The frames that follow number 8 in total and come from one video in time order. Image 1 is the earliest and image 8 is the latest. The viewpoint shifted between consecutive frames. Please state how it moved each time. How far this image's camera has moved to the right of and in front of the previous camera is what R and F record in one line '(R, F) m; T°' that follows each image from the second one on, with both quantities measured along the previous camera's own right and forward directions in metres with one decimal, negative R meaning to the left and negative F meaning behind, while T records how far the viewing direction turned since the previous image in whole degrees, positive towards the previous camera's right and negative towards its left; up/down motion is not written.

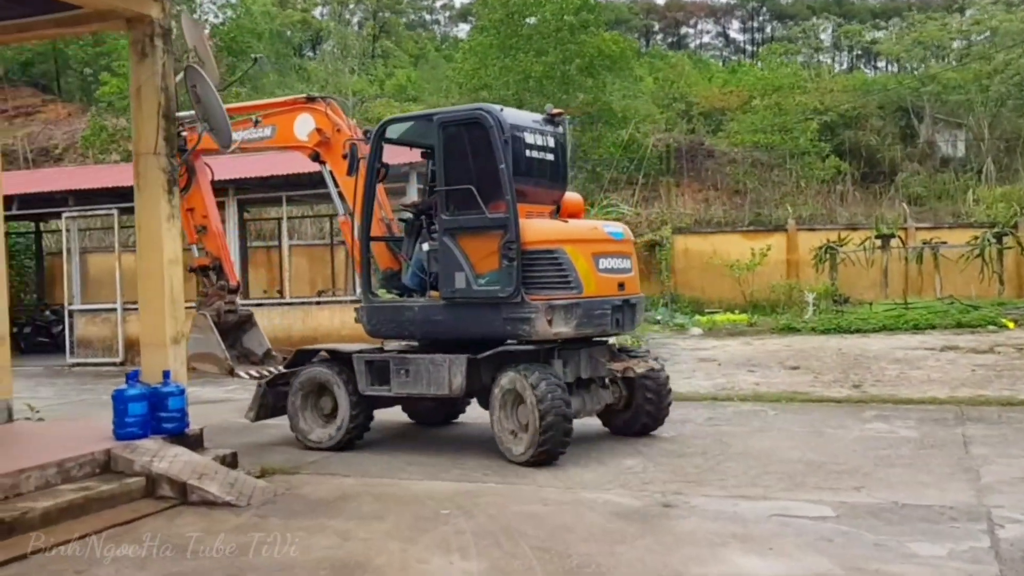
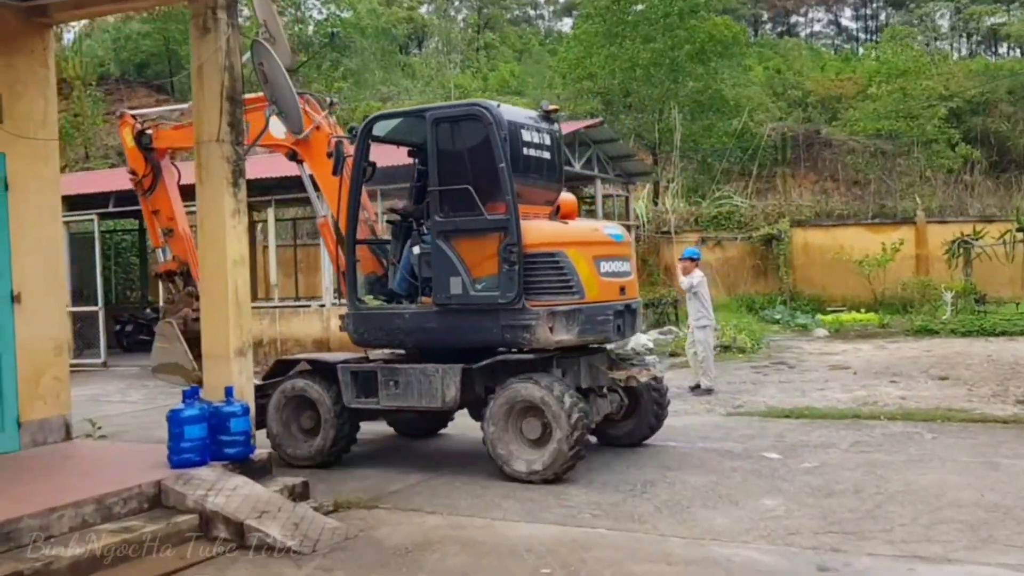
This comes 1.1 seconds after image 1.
(-0.1, +1.2) m; -6°
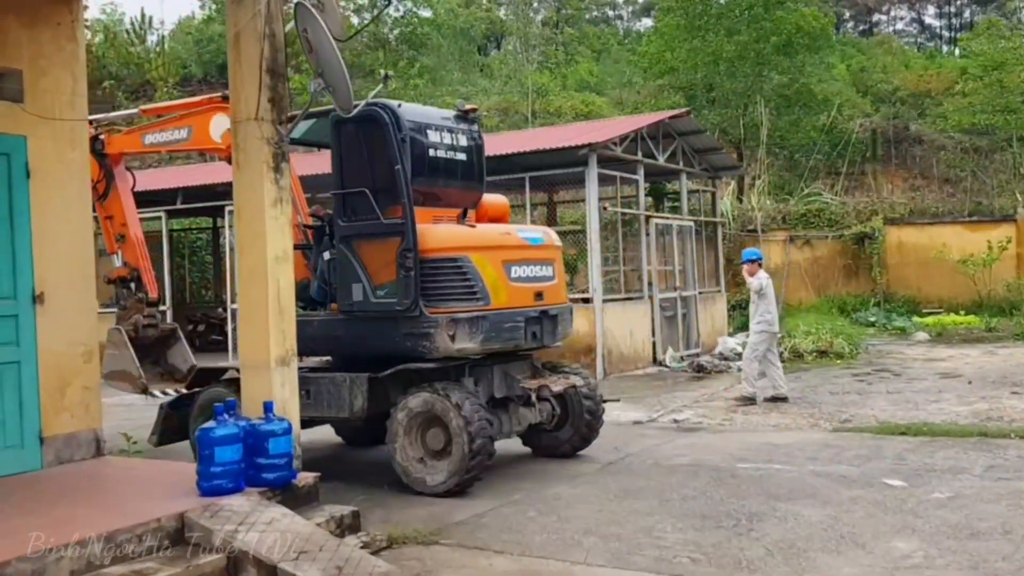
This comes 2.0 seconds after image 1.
(0.0, +1.0) m; -4°
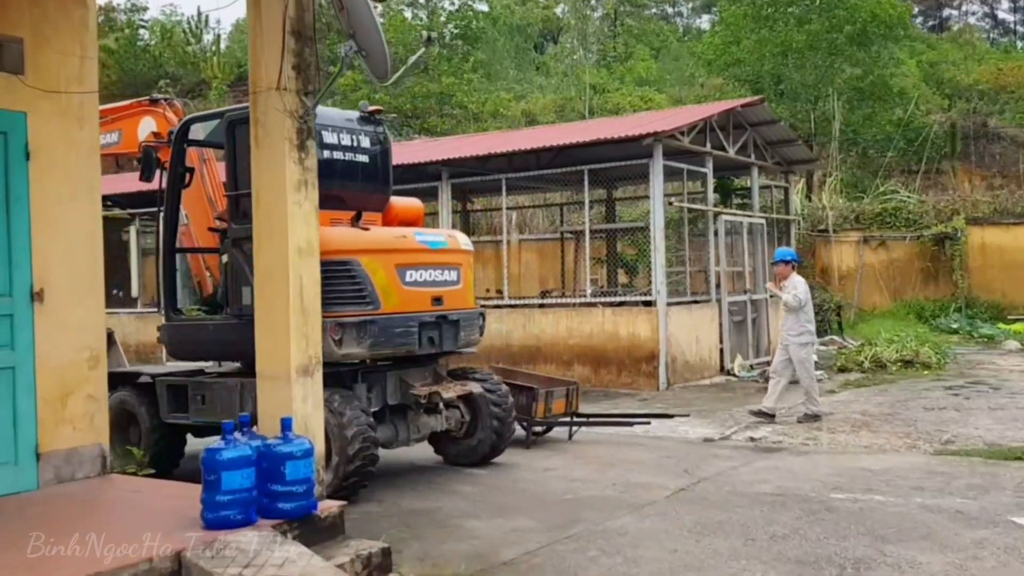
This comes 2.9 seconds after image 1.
(0.0, +0.9) m; -3°
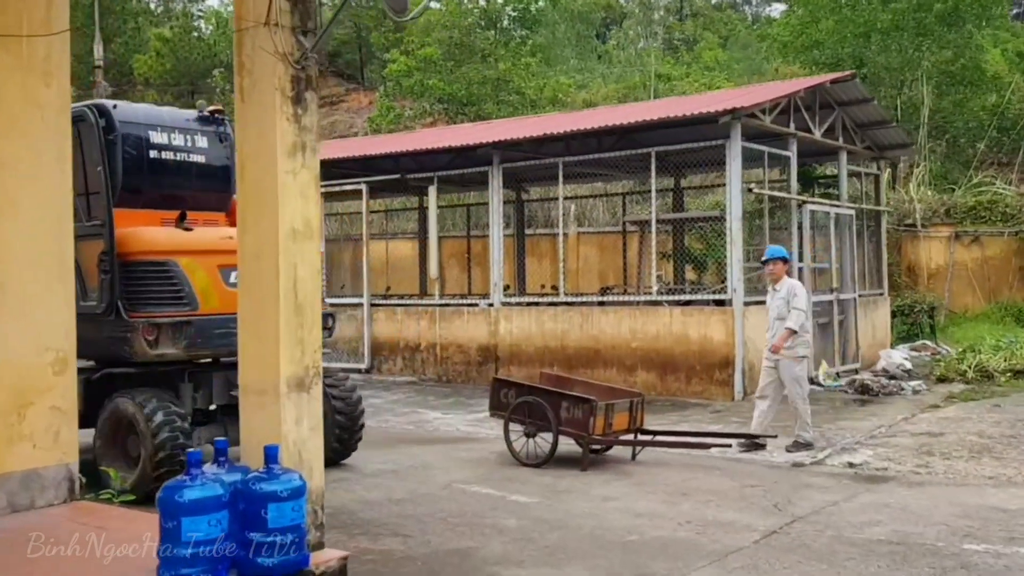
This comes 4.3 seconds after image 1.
(0.0, +1.2) m; -3°
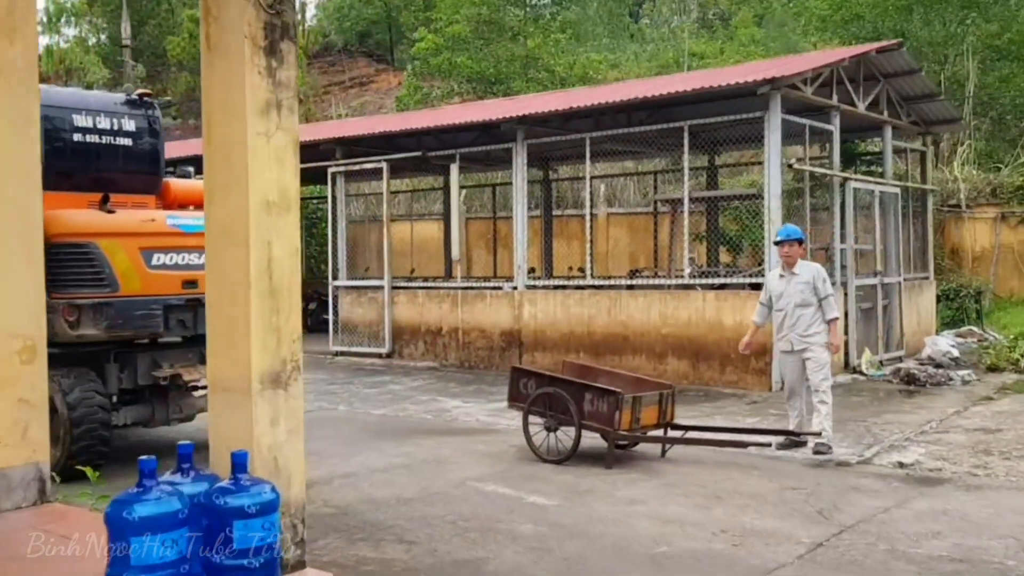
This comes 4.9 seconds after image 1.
(+0.1, +0.6) m; -2°
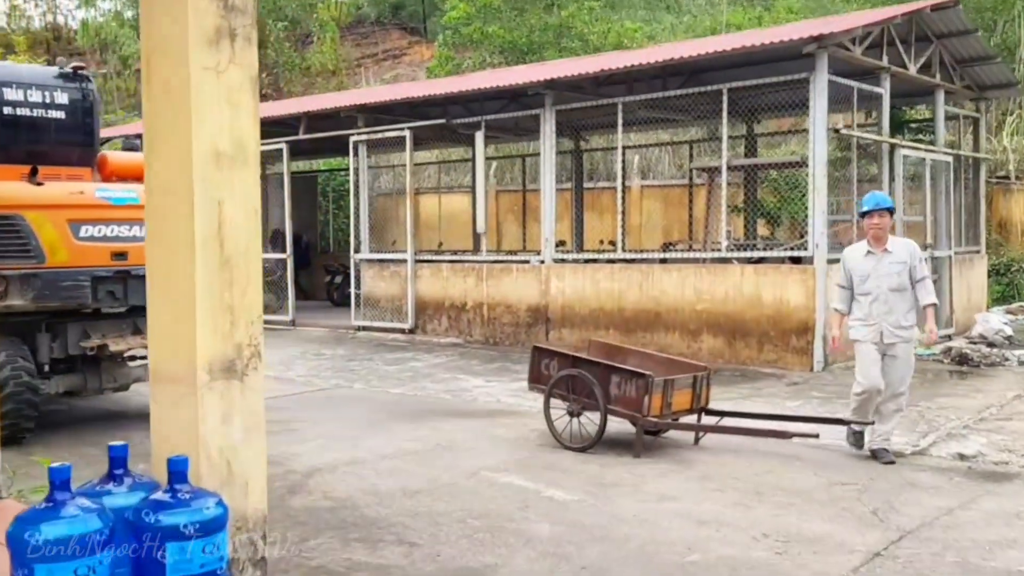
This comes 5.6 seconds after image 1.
(+0.1, +0.6) m; -2°
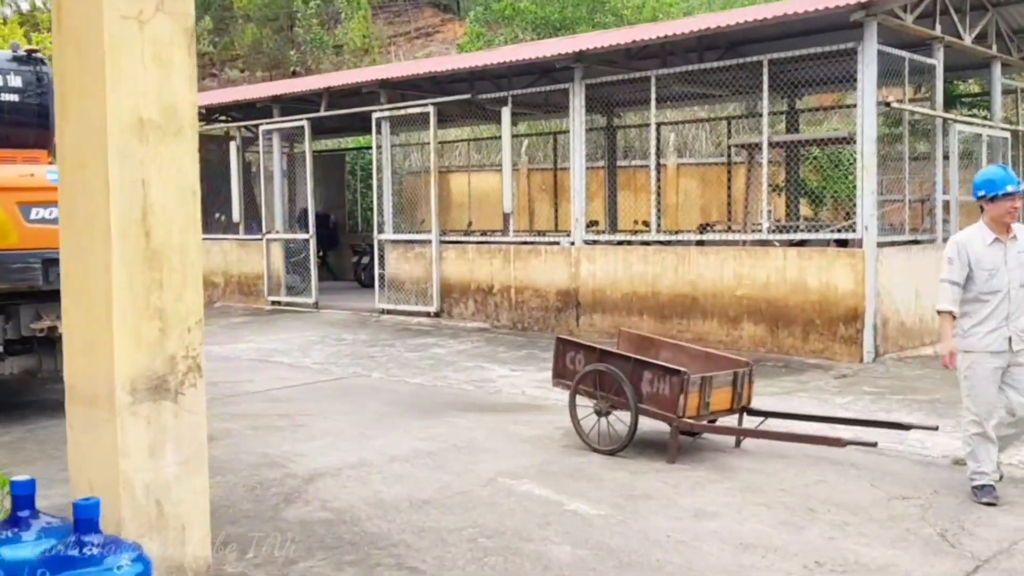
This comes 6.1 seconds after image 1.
(+0.1, +0.6) m; -2°
